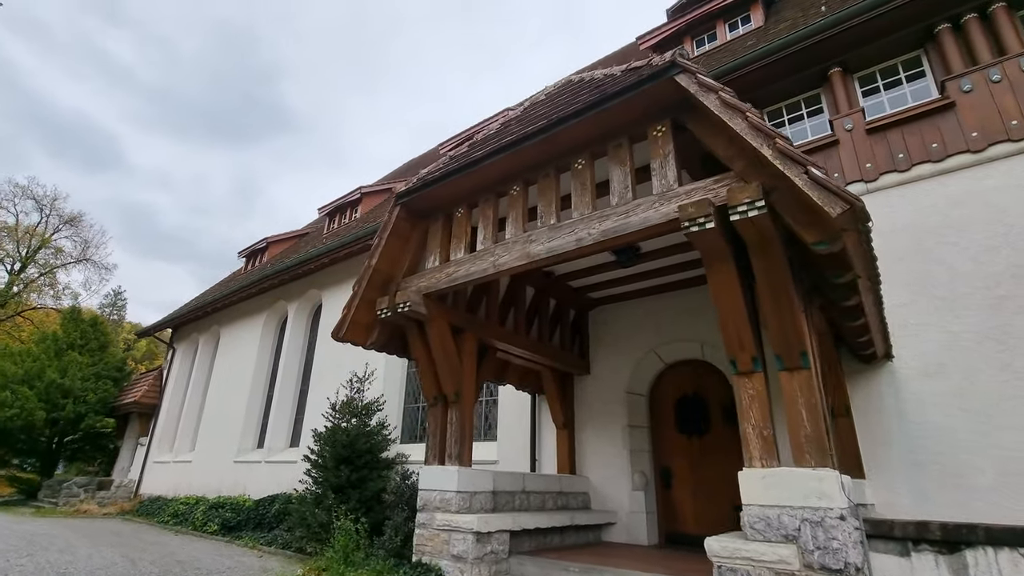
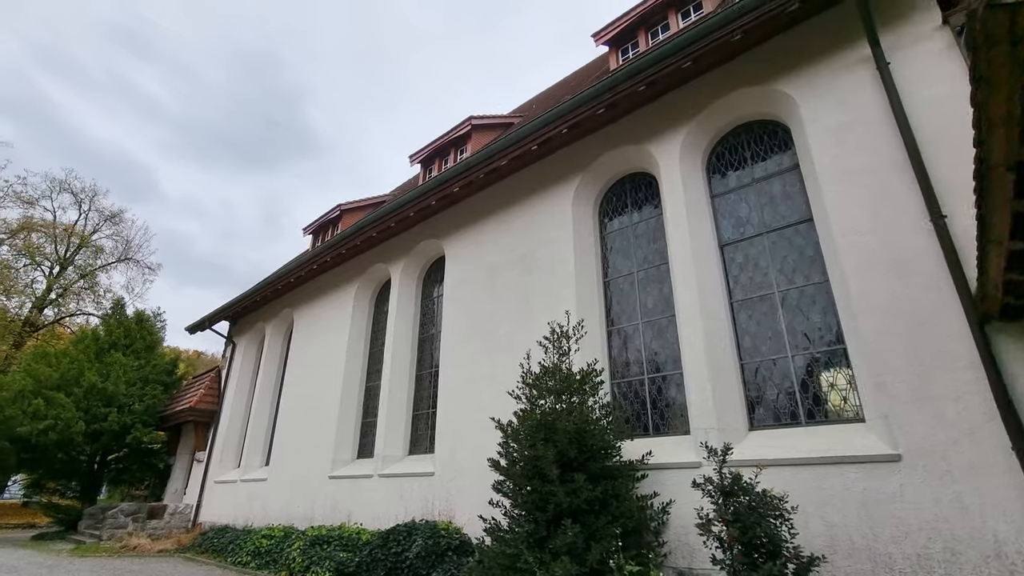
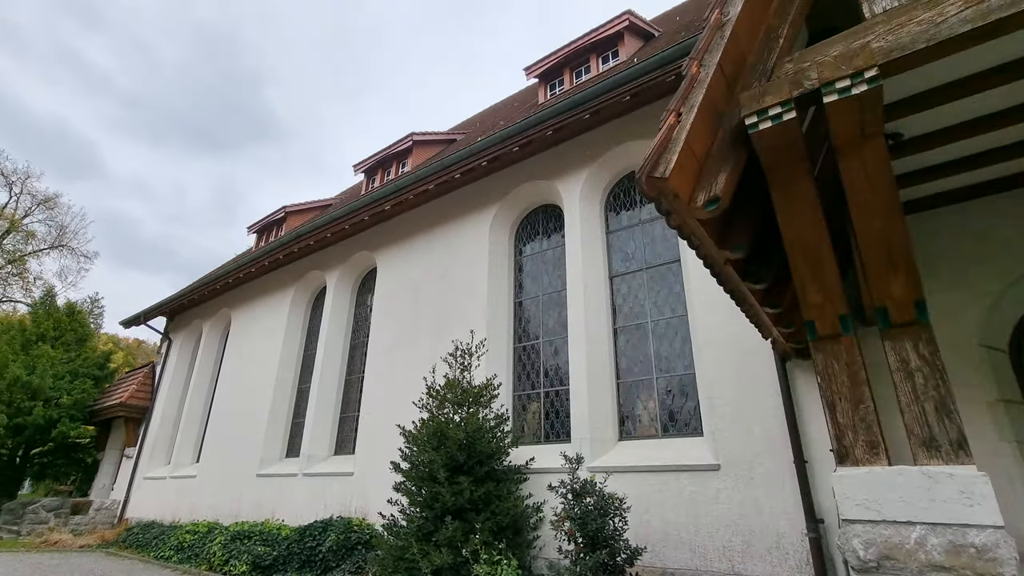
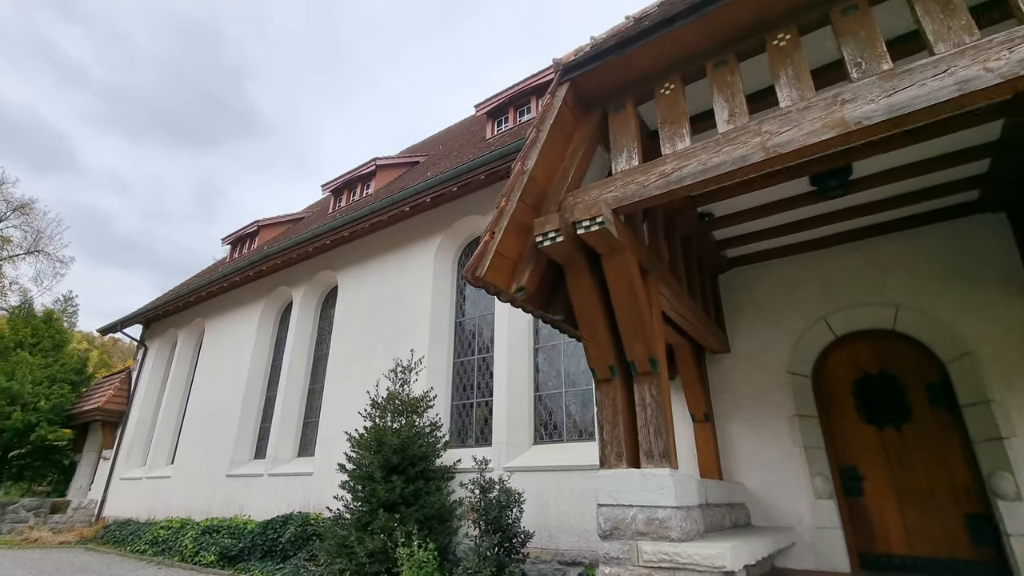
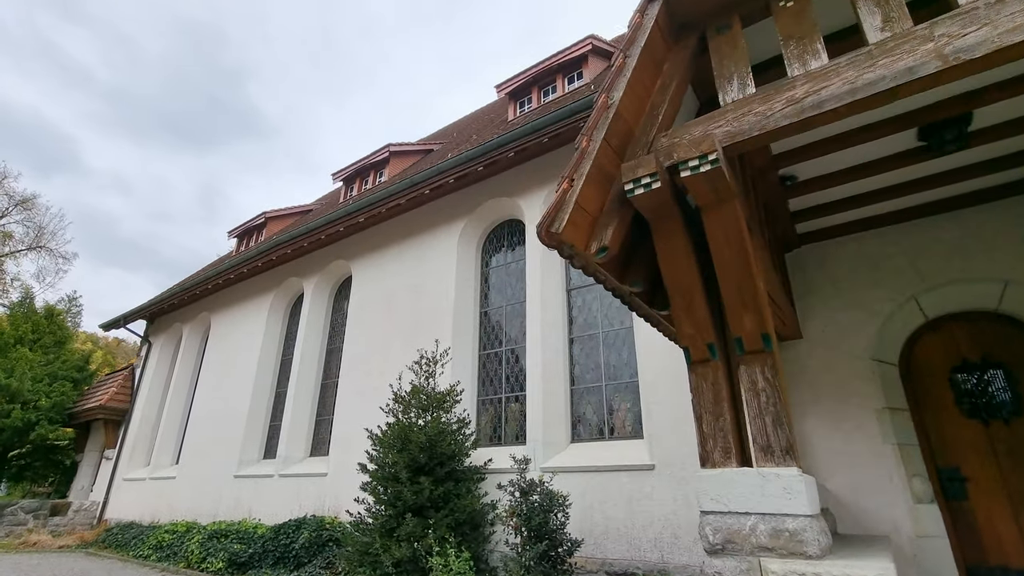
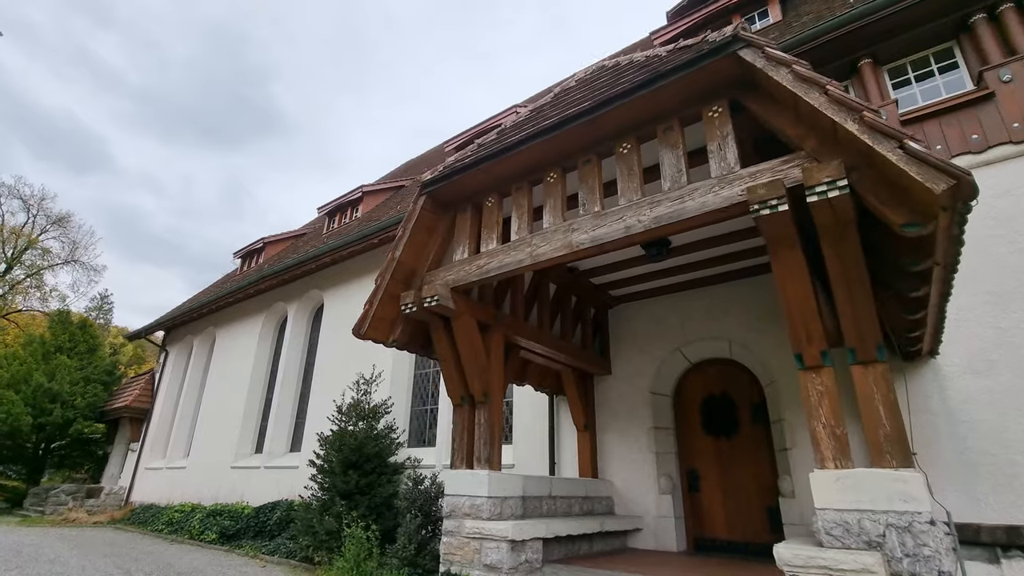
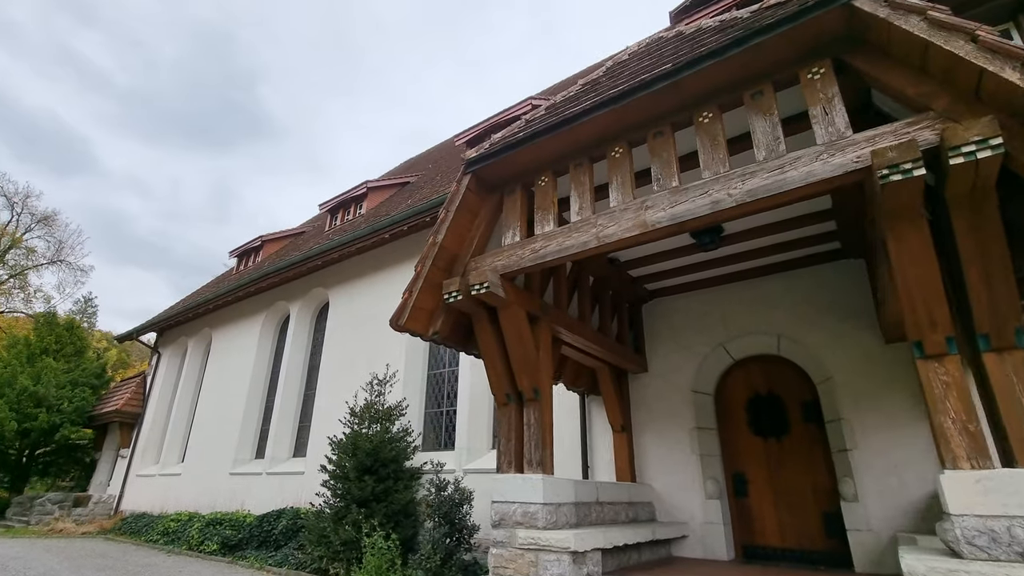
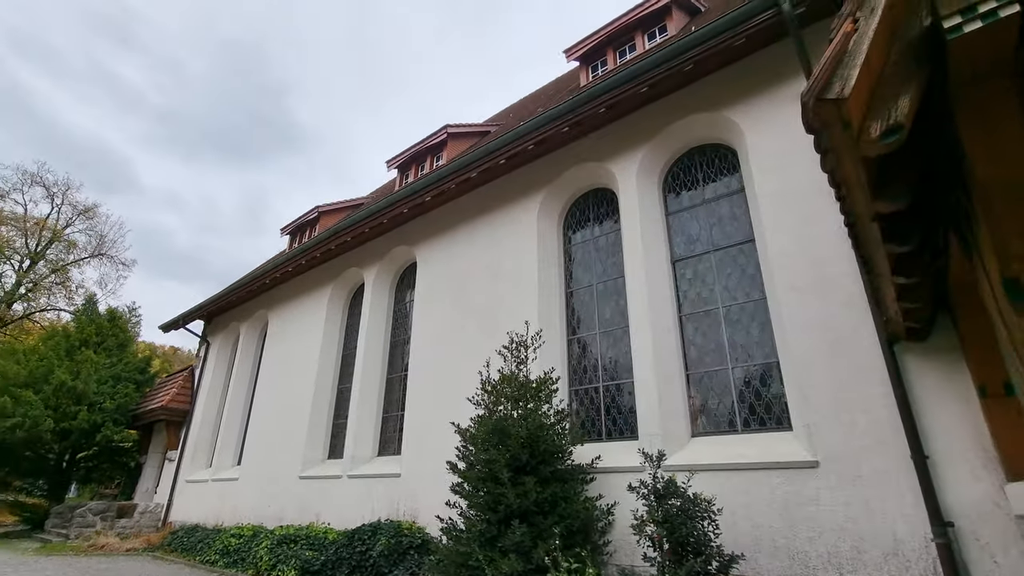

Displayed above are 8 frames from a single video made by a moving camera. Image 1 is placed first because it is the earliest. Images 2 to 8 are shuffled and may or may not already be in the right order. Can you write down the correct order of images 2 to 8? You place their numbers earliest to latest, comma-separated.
6, 7, 4, 5, 3, 8, 2
